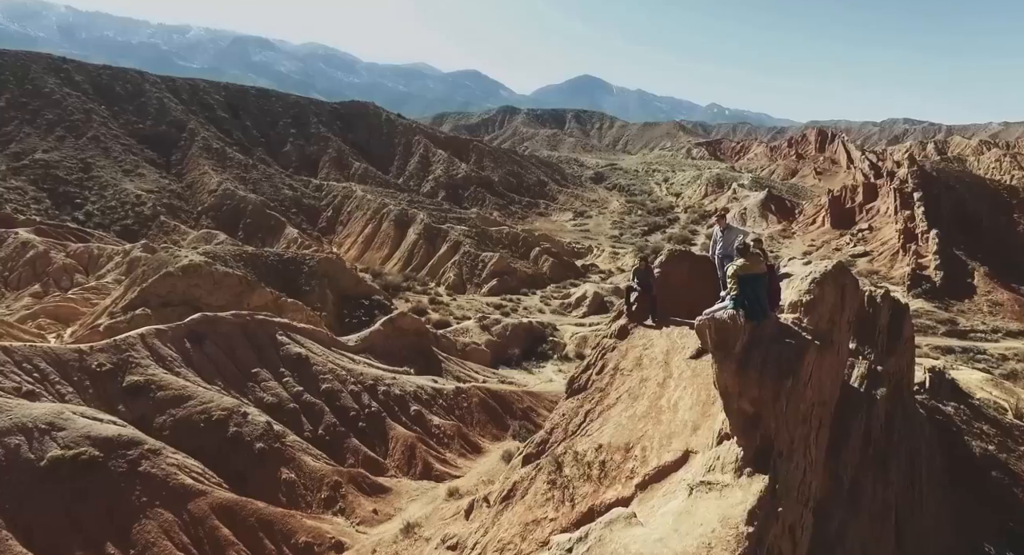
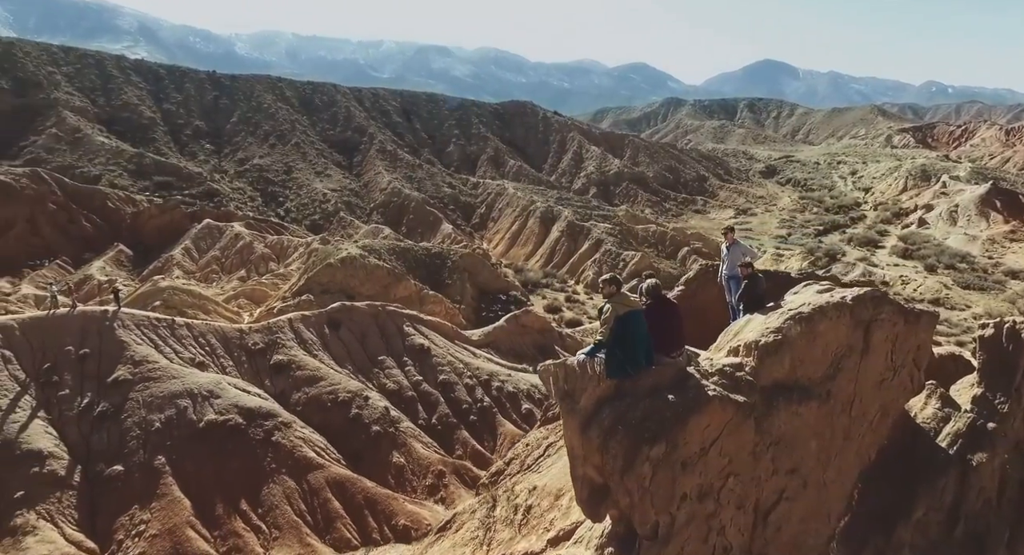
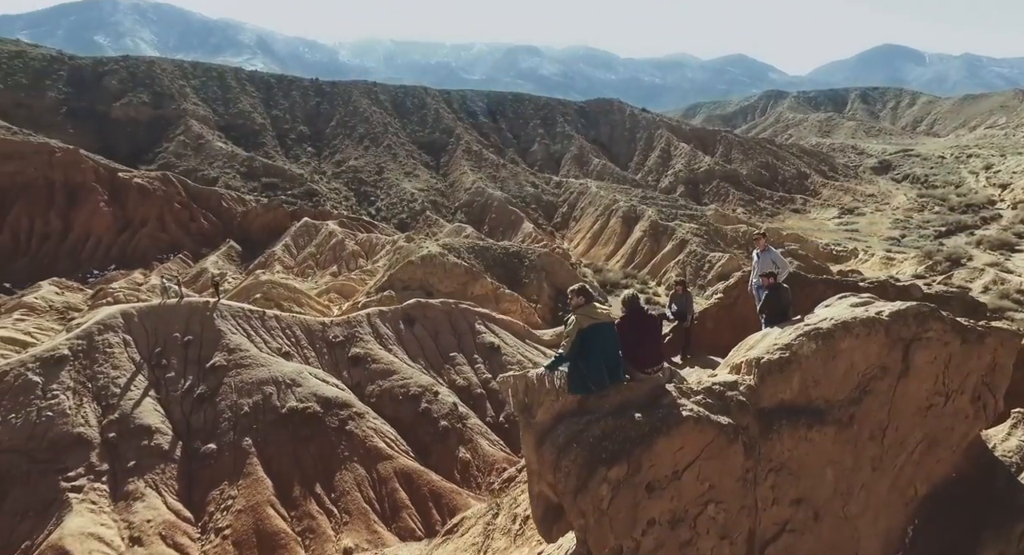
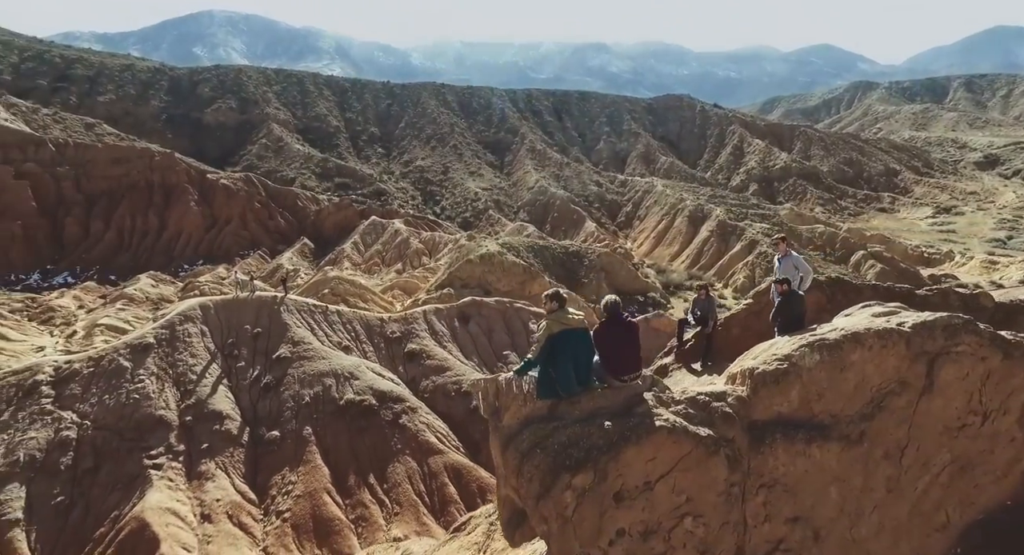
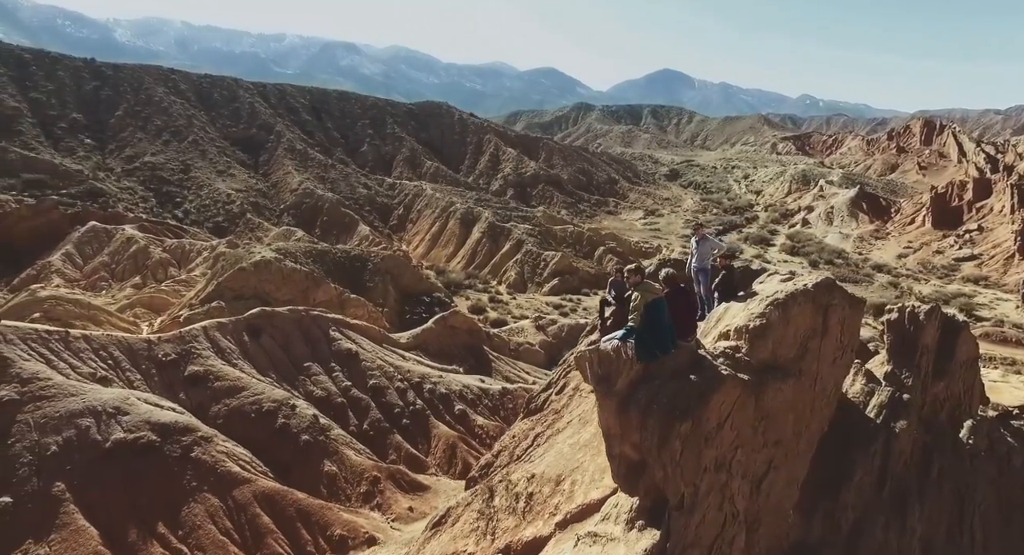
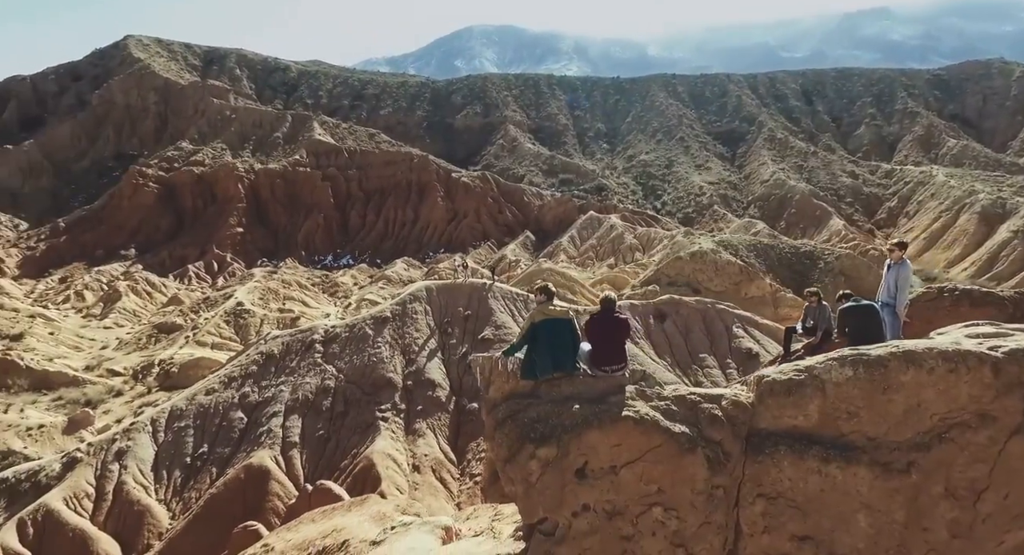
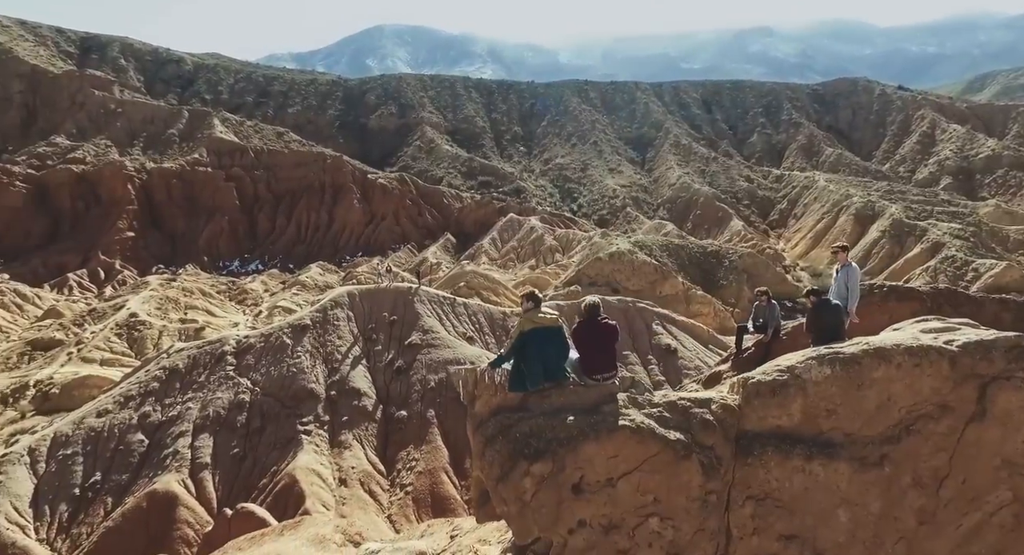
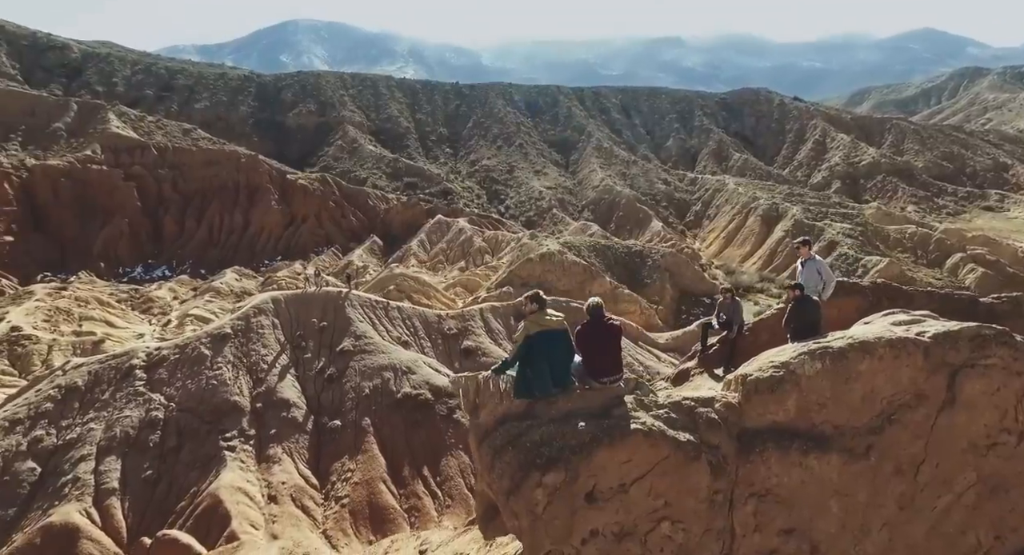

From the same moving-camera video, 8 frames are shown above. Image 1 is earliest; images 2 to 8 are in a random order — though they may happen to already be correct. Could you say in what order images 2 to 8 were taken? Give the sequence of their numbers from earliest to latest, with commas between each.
5, 2, 3, 4, 8, 7, 6
